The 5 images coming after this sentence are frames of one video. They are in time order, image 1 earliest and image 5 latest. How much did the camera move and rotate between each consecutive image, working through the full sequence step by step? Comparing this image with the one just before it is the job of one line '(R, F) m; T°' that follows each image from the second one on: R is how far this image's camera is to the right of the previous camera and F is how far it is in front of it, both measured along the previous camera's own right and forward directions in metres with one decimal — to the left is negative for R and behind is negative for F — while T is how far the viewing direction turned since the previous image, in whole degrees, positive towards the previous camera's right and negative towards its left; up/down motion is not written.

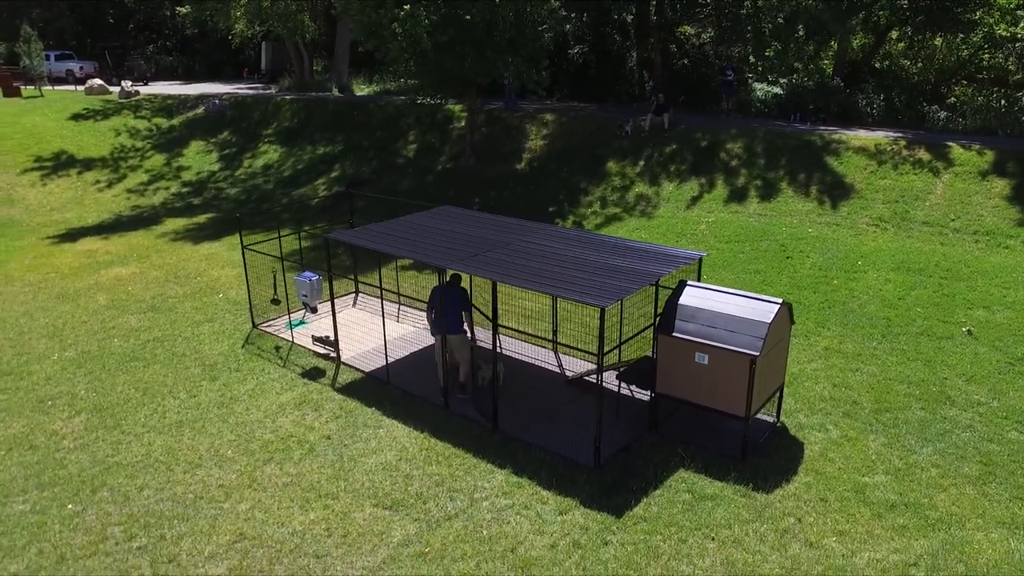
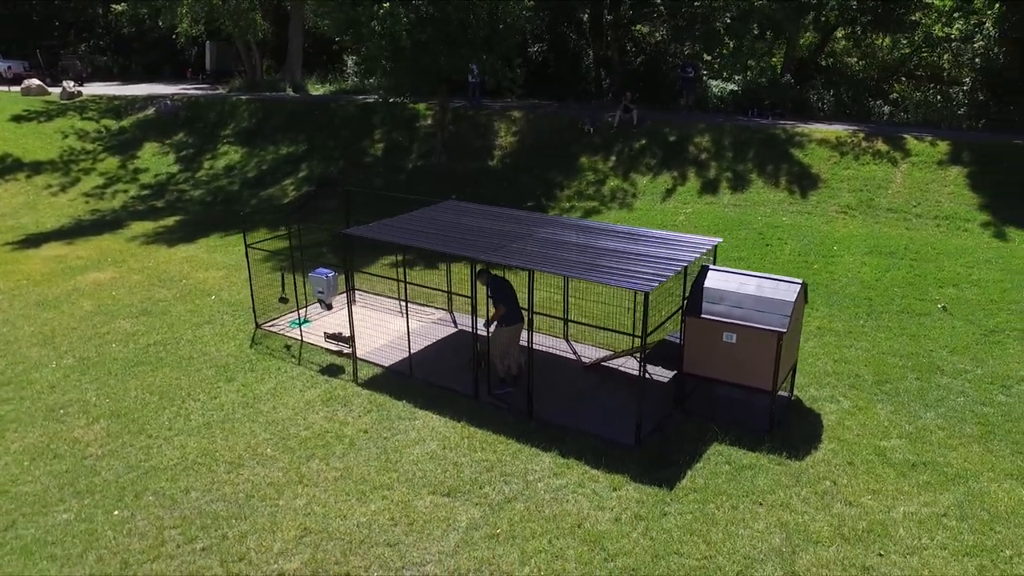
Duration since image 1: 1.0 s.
(-1.5, -0.2) m; +6°
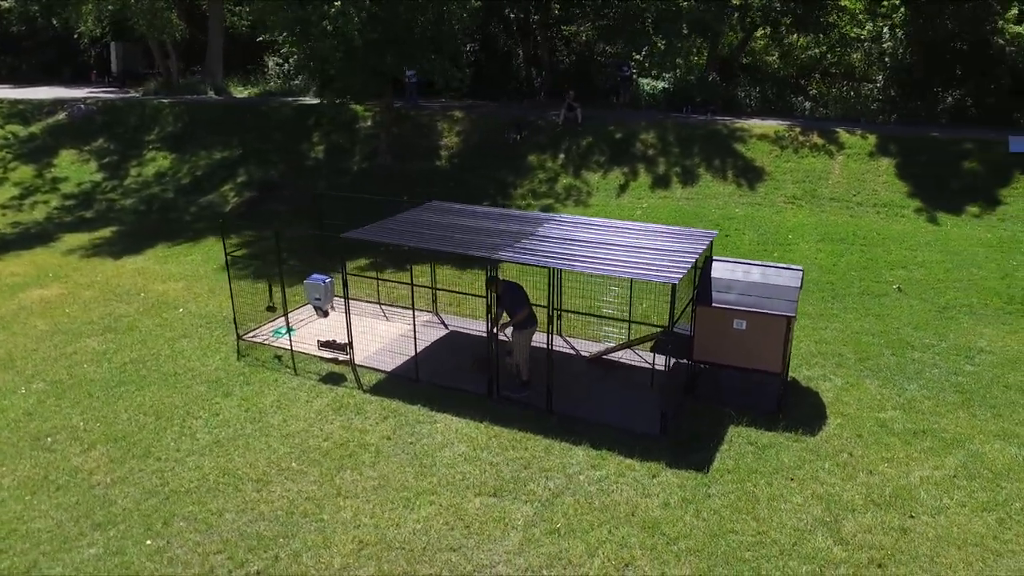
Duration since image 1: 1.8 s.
(-1.7, 0.0) m; +8°
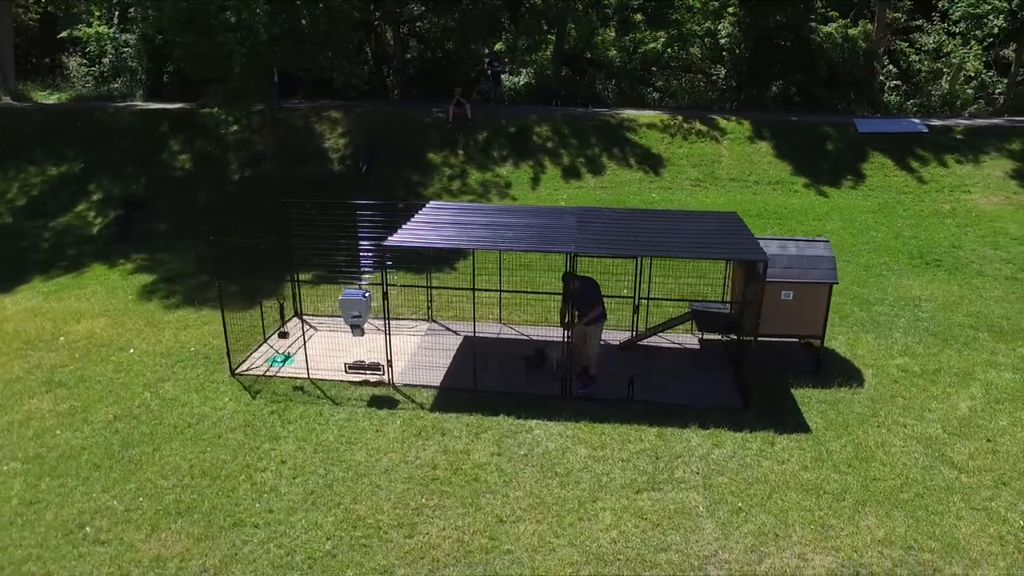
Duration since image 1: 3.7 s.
(-4.4, +1.1) m; +19°
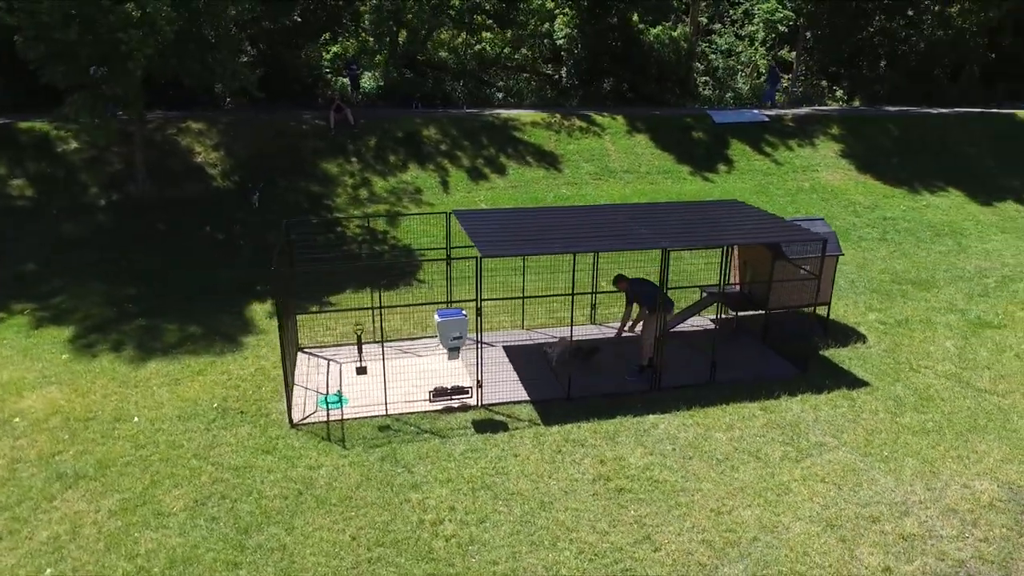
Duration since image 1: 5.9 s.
(-4.9, +1.3) m; +20°
